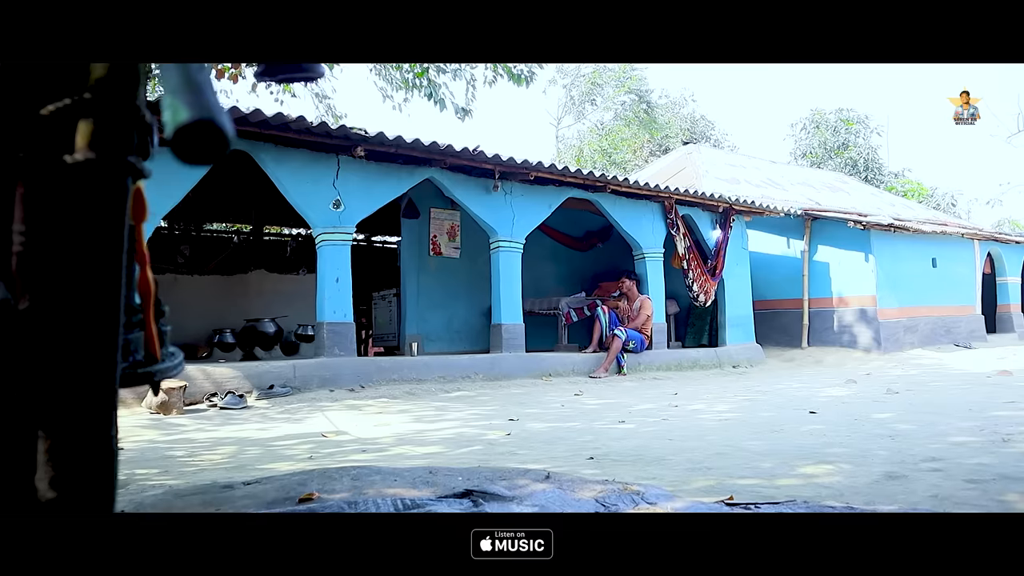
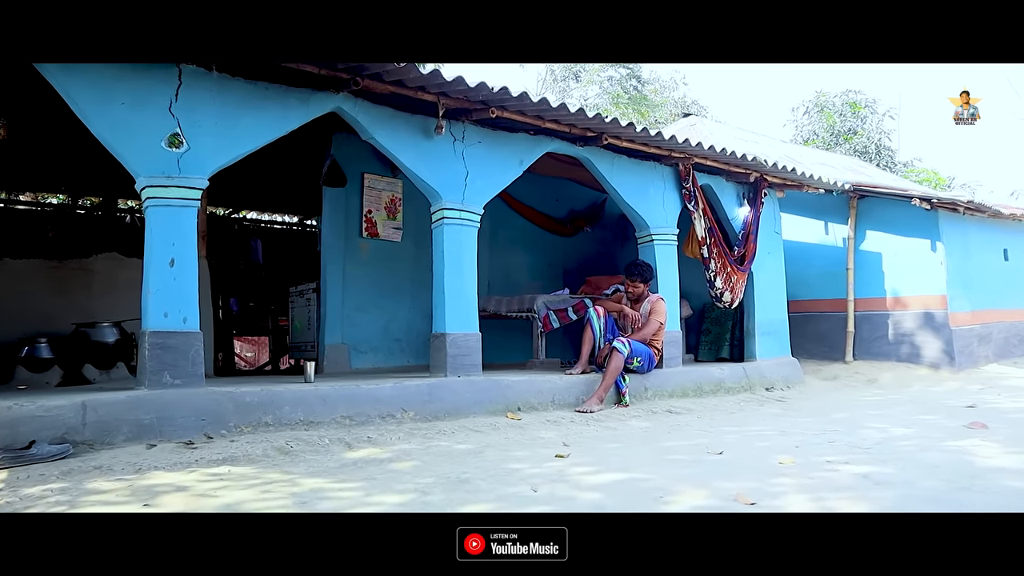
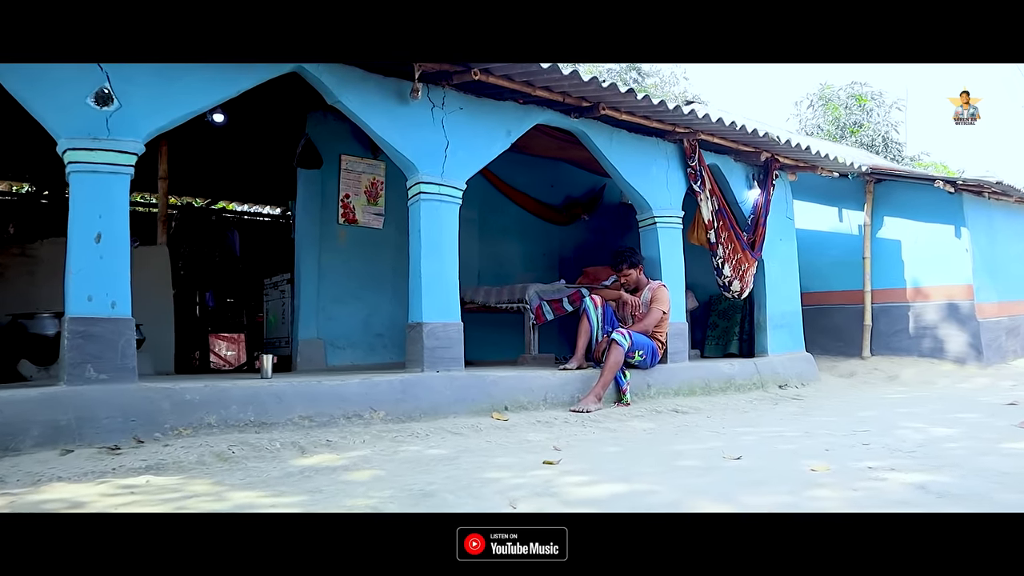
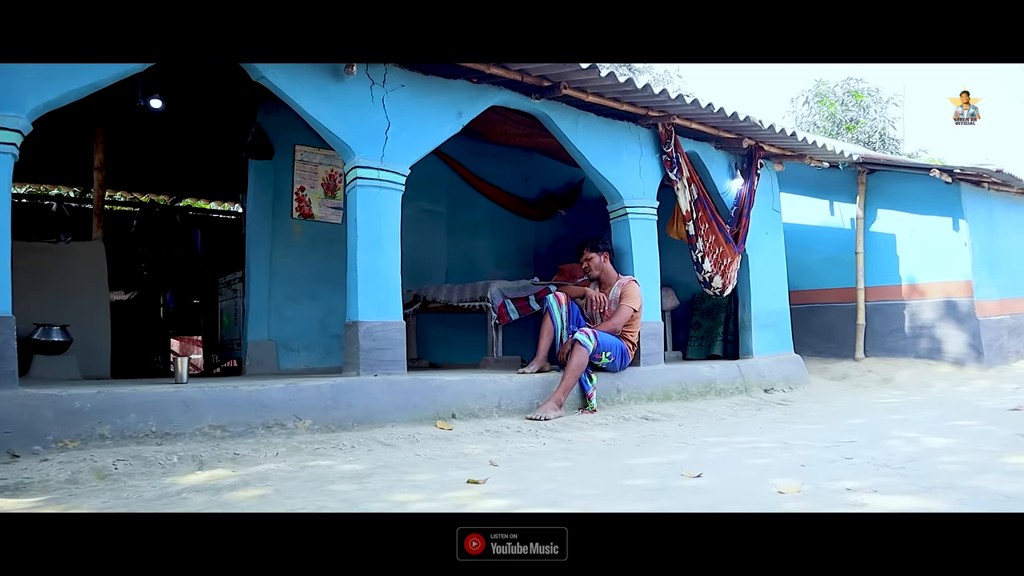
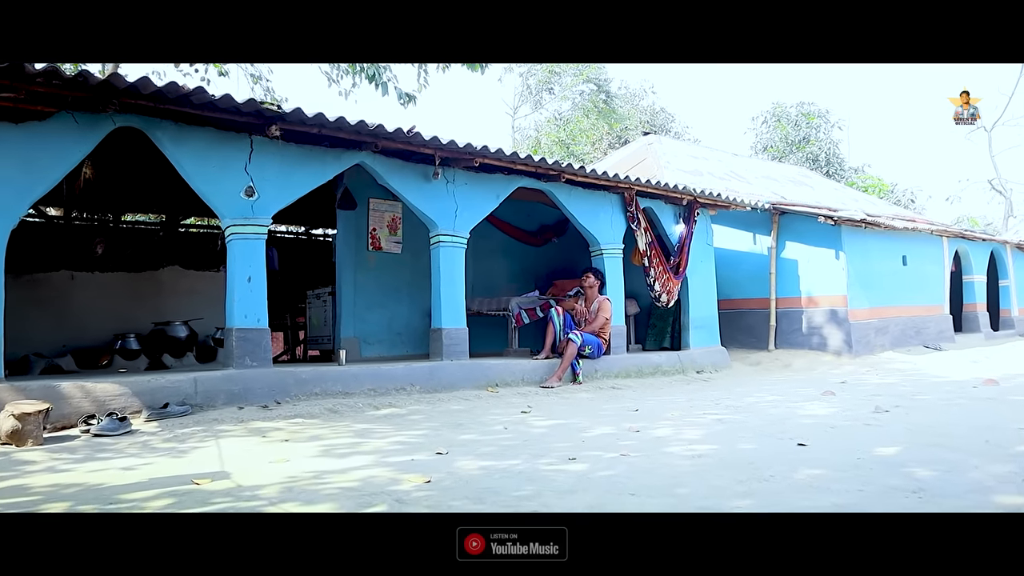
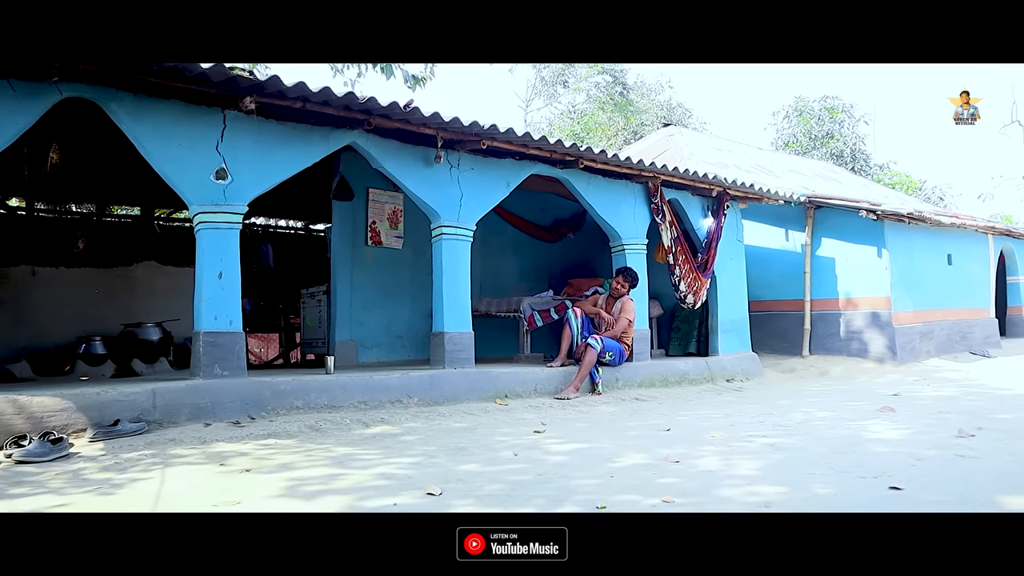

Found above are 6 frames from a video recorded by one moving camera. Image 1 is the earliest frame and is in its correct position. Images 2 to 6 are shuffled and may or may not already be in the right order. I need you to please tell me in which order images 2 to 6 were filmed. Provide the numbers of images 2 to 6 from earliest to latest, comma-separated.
5, 6, 2, 3, 4
